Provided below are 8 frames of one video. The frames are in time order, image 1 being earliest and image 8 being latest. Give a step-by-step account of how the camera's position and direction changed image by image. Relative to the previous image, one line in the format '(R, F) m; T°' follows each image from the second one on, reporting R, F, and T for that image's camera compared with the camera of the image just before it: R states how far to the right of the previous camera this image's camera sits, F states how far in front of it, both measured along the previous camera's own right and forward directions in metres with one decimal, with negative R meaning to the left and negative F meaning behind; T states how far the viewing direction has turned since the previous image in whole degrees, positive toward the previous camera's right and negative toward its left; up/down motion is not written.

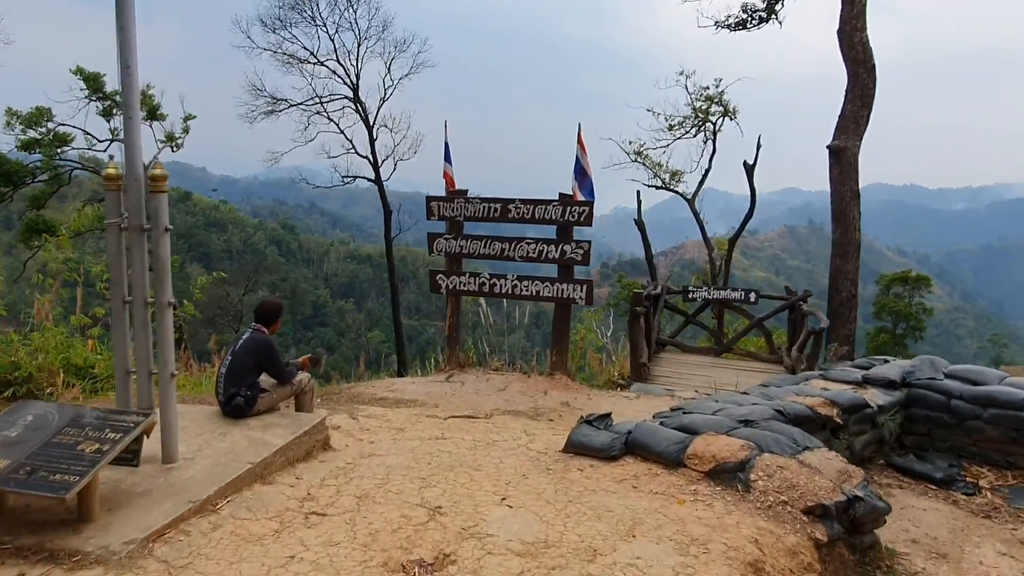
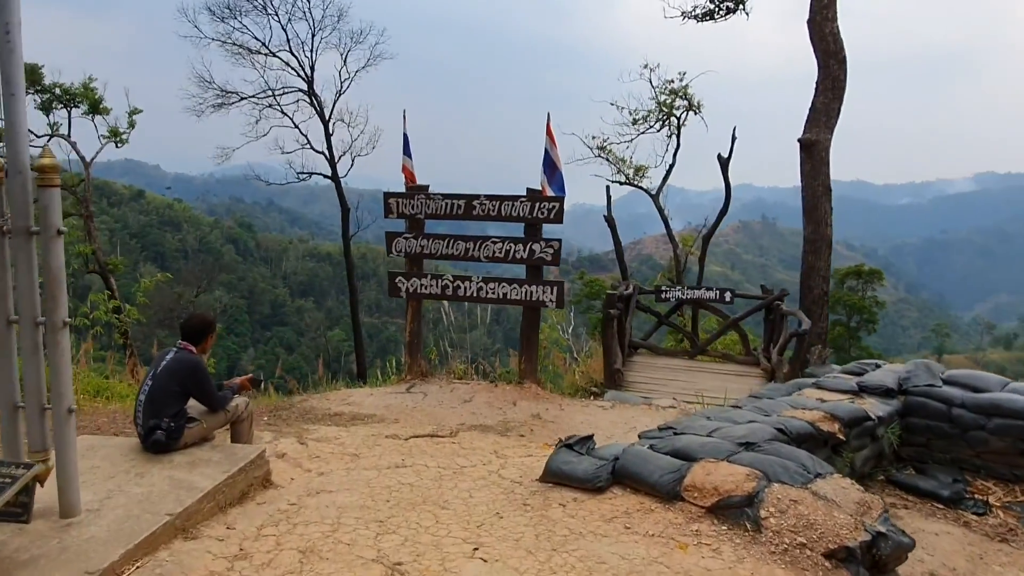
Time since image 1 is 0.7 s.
(0.0, +0.5) m; +3°
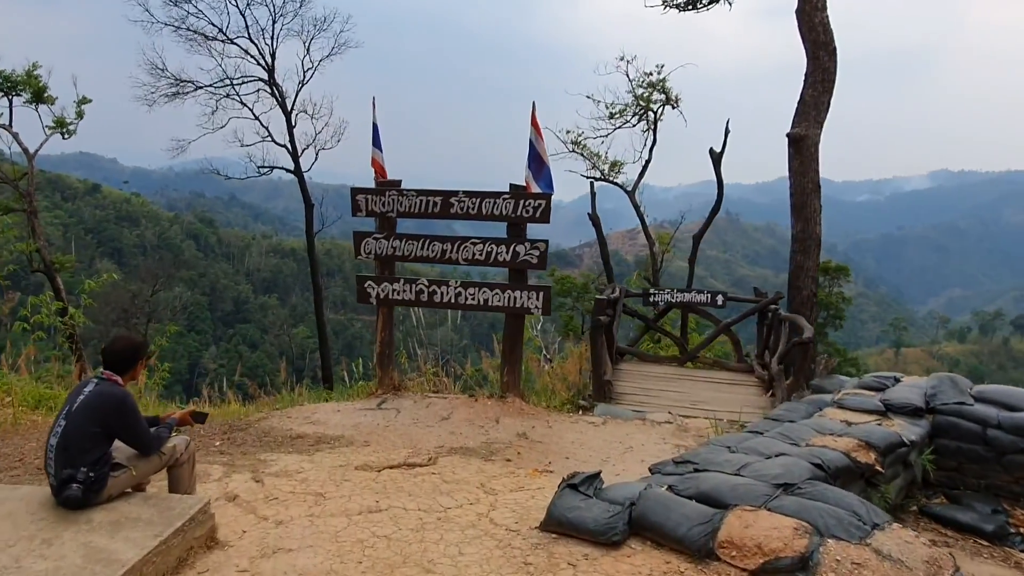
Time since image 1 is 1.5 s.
(-0.1, +0.5) m; +3°
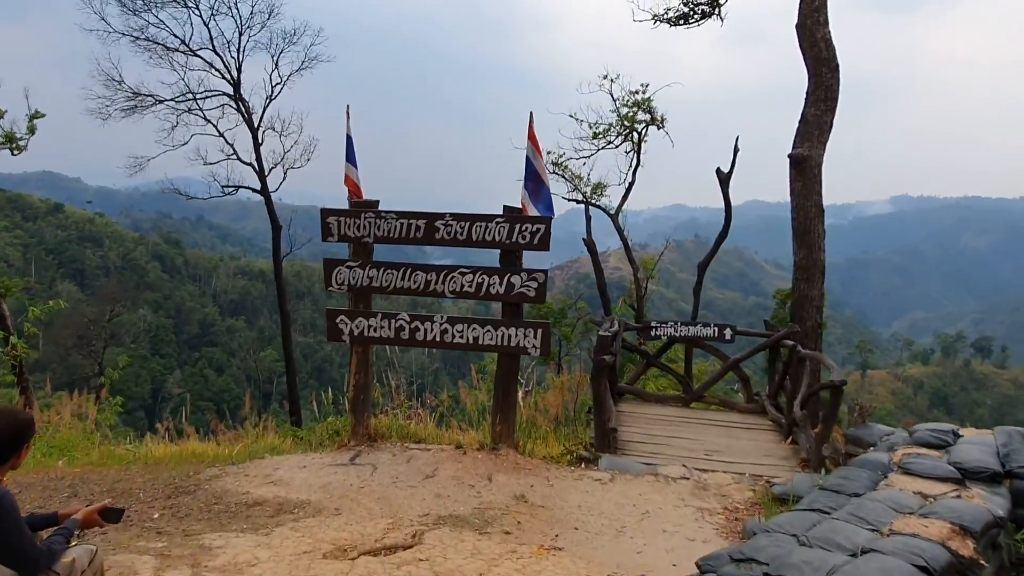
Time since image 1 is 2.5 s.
(-0.2, +0.7) m; +2°
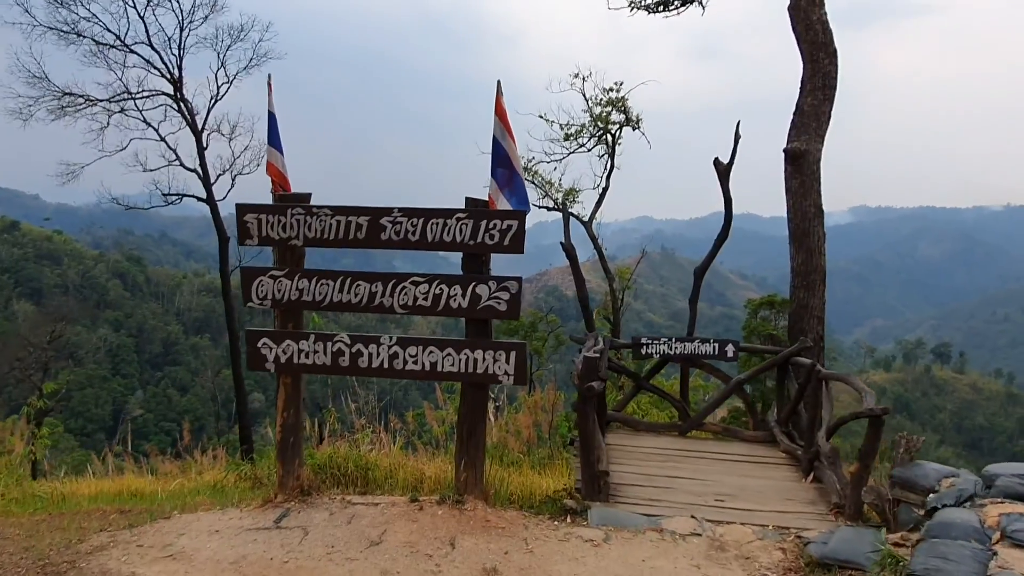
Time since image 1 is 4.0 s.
(0.0, +1.0) m; +2°
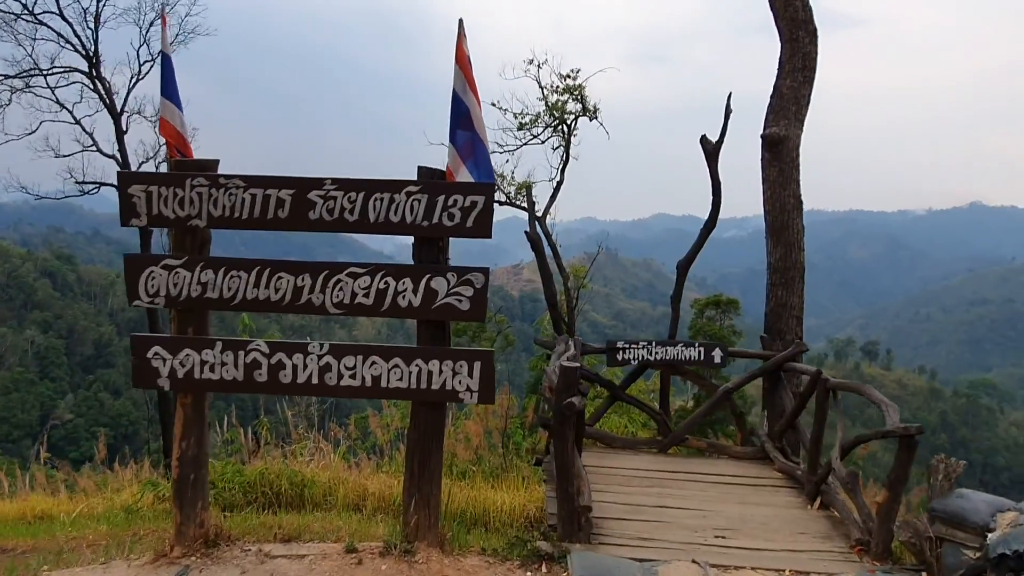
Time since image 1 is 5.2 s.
(-0.1, +0.8) m; +4°
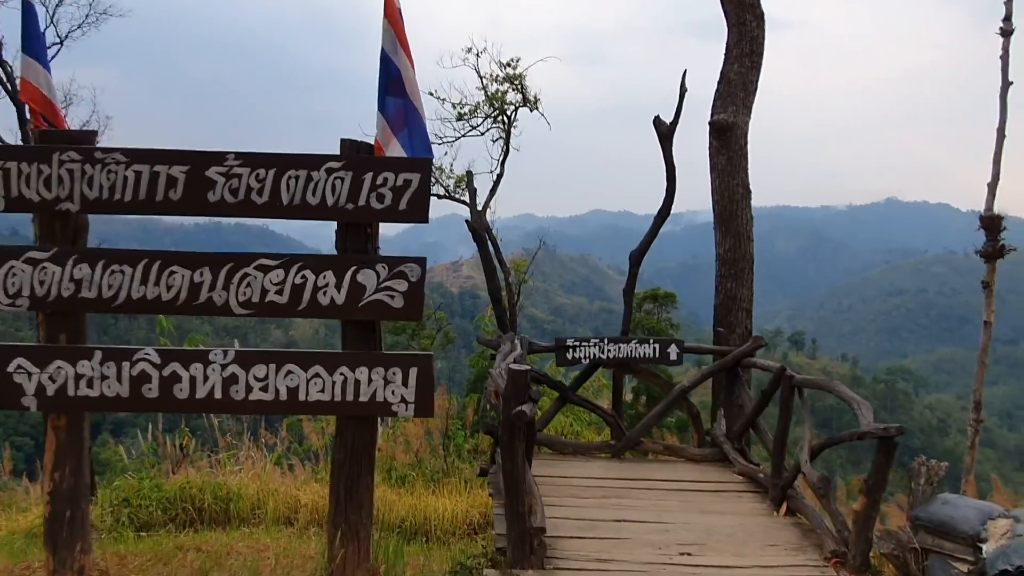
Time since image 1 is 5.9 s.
(0.0, +0.4) m; +5°
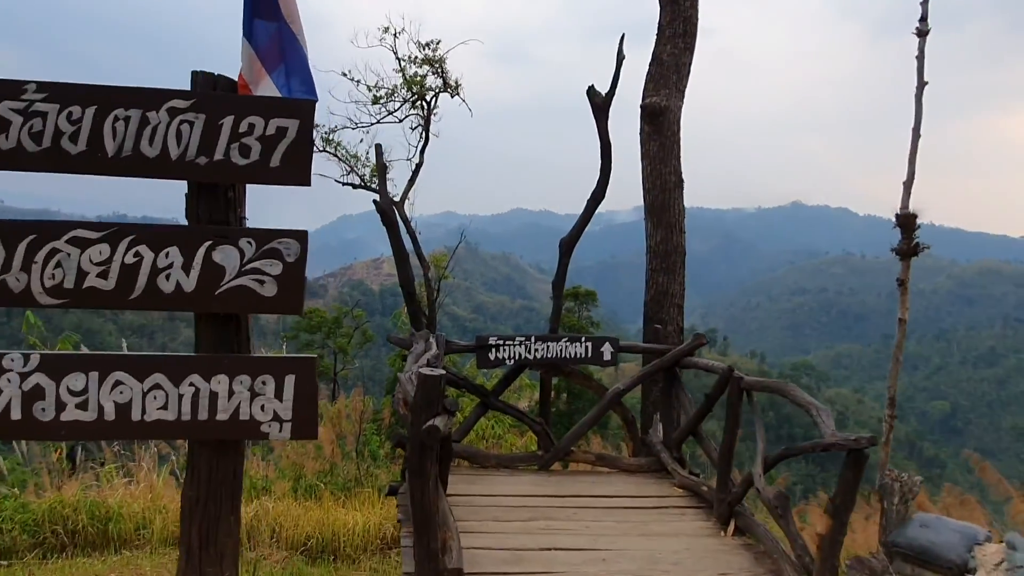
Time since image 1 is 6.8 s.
(0.0, +0.6) m; +6°
